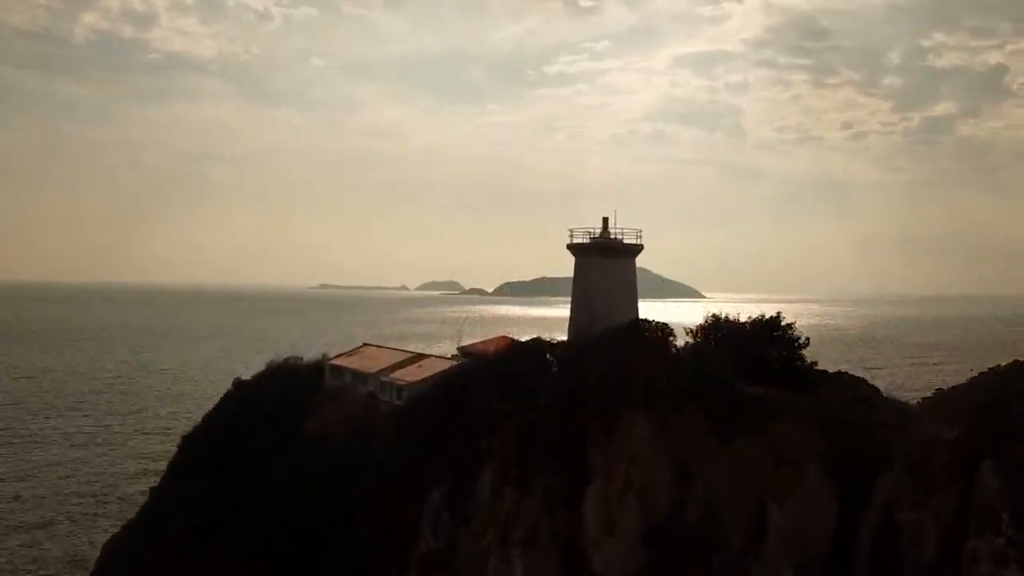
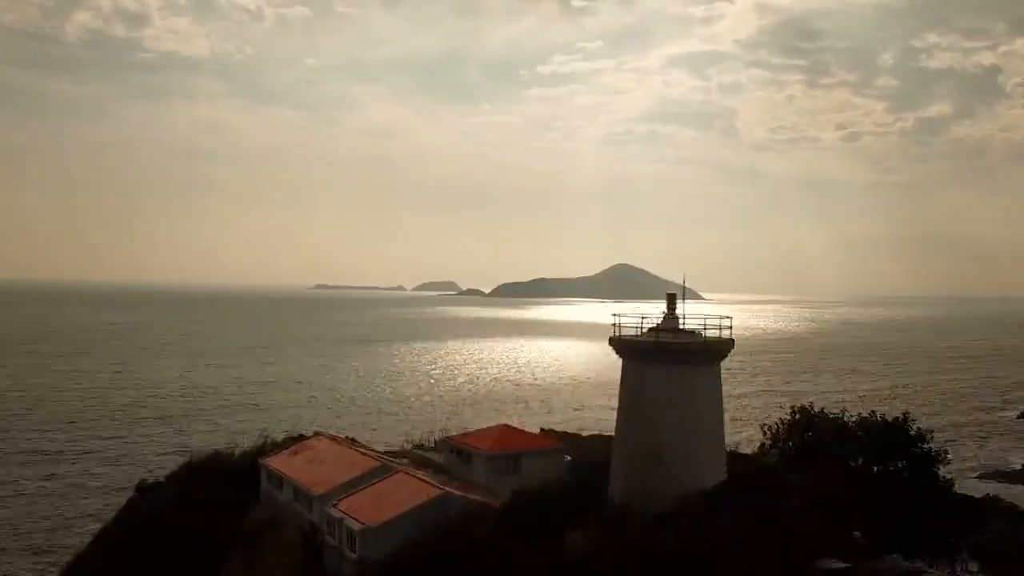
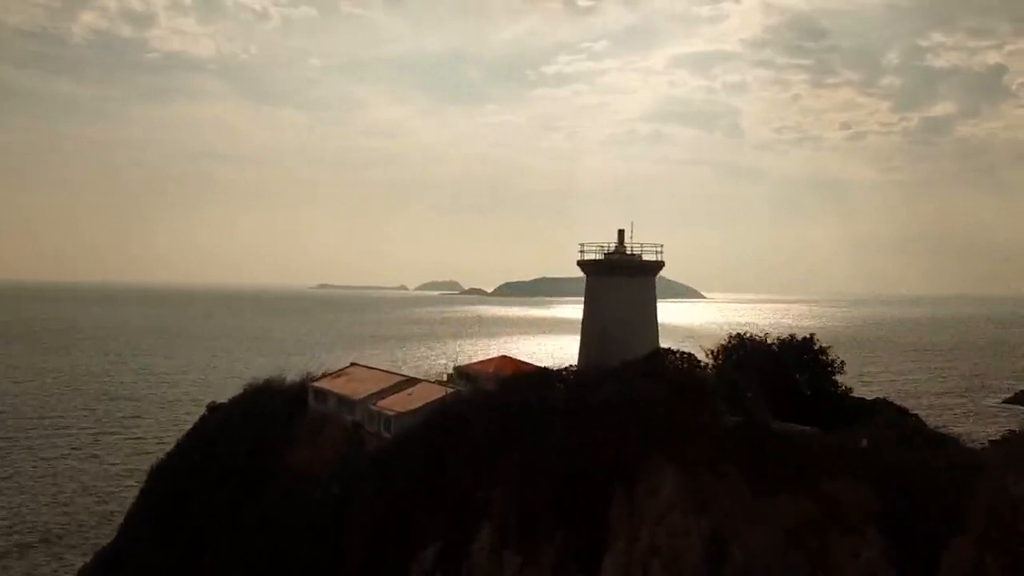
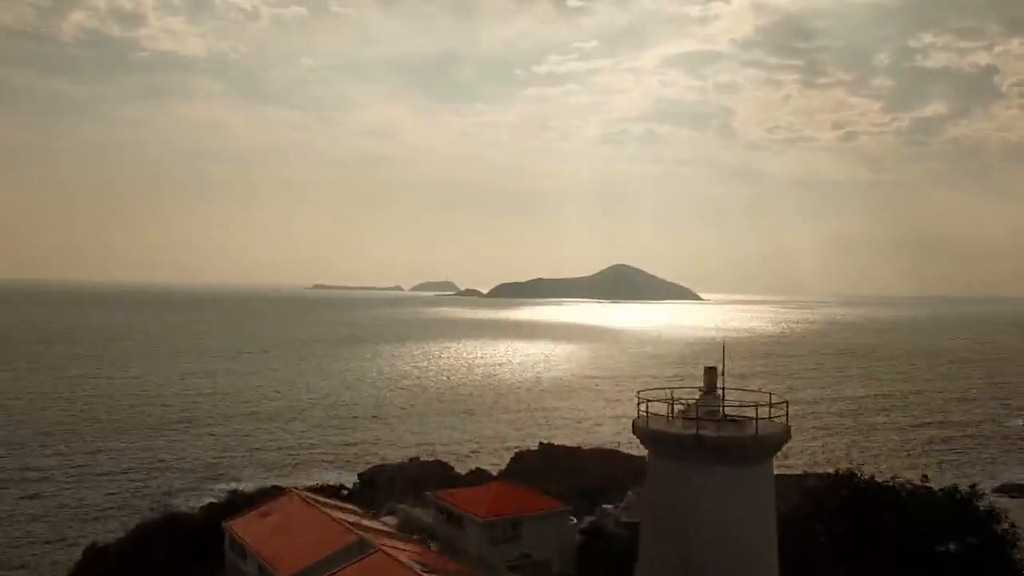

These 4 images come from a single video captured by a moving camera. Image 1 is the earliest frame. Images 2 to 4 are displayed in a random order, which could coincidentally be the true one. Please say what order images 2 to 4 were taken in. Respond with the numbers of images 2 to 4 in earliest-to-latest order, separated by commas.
3, 2, 4
